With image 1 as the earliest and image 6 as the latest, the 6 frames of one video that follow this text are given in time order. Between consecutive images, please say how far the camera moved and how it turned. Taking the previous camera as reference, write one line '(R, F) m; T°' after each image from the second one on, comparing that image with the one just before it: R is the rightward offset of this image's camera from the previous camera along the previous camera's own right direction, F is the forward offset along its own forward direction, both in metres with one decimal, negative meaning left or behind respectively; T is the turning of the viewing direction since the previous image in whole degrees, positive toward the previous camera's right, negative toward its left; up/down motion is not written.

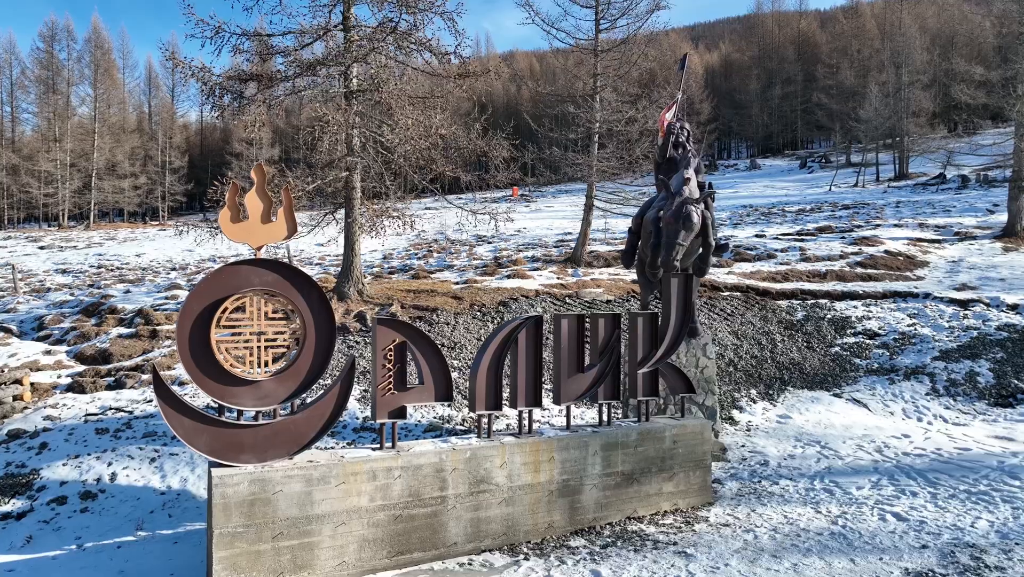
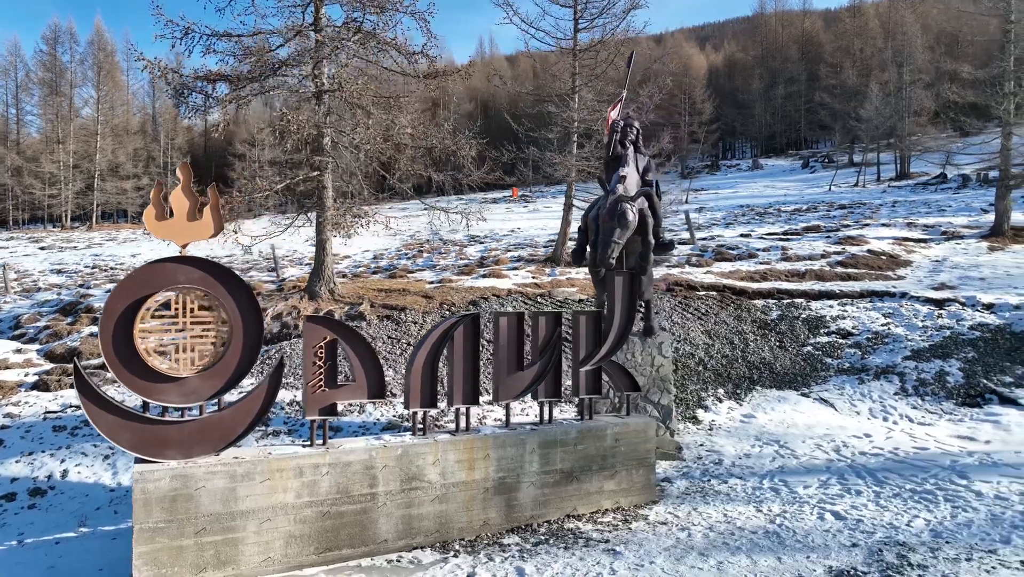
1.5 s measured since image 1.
(+0.6, 0.0) m; -1°
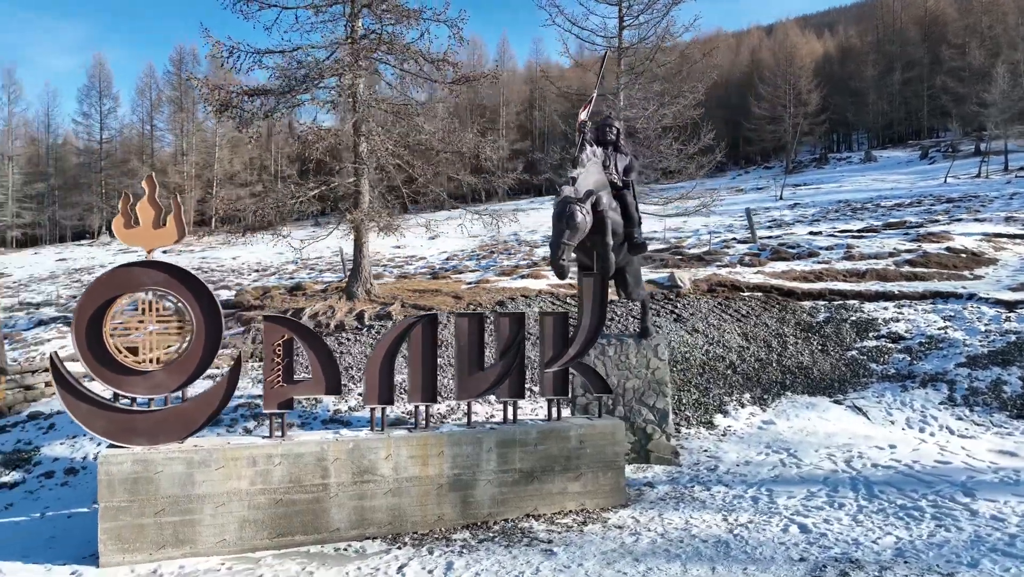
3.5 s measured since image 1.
(+1.3, 0.0) m; -9°
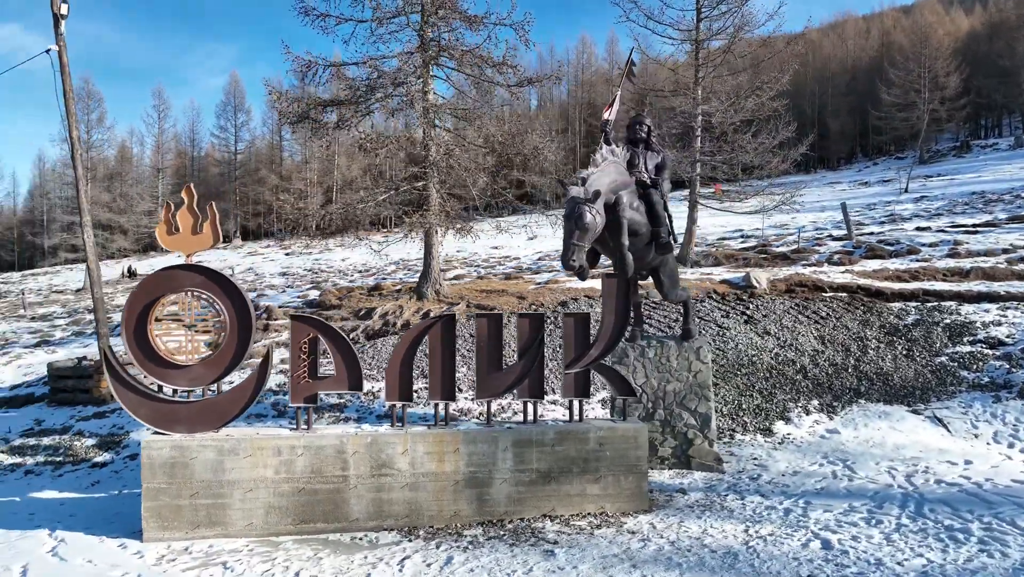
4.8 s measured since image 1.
(+0.9, 0.0) m; -9°
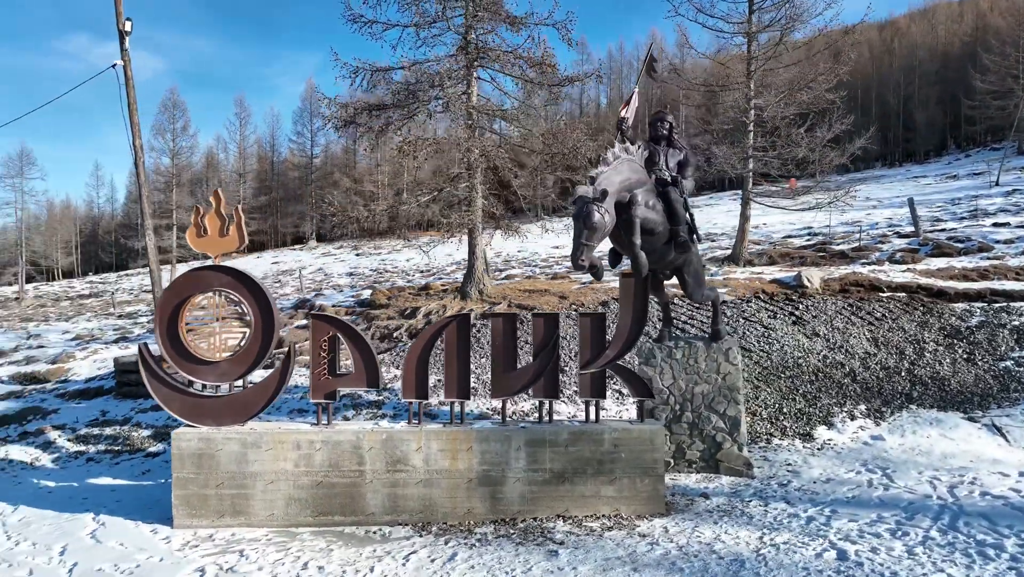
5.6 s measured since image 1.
(+0.5, 0.0) m; -6°
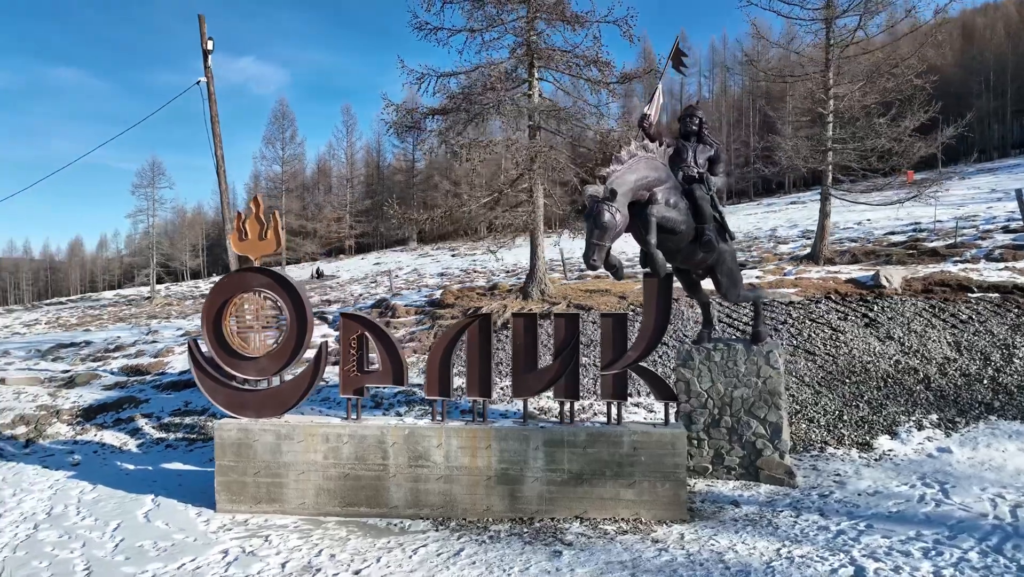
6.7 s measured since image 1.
(+0.8, 0.0) m; -8°
